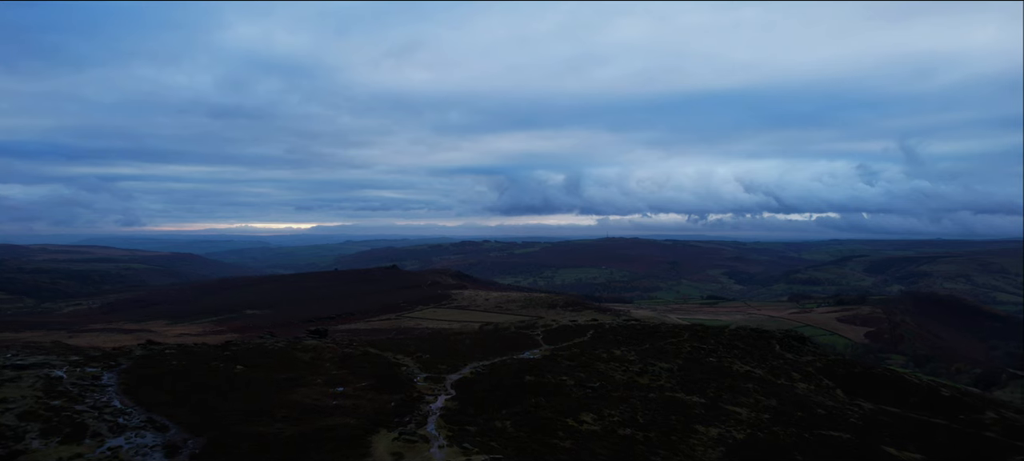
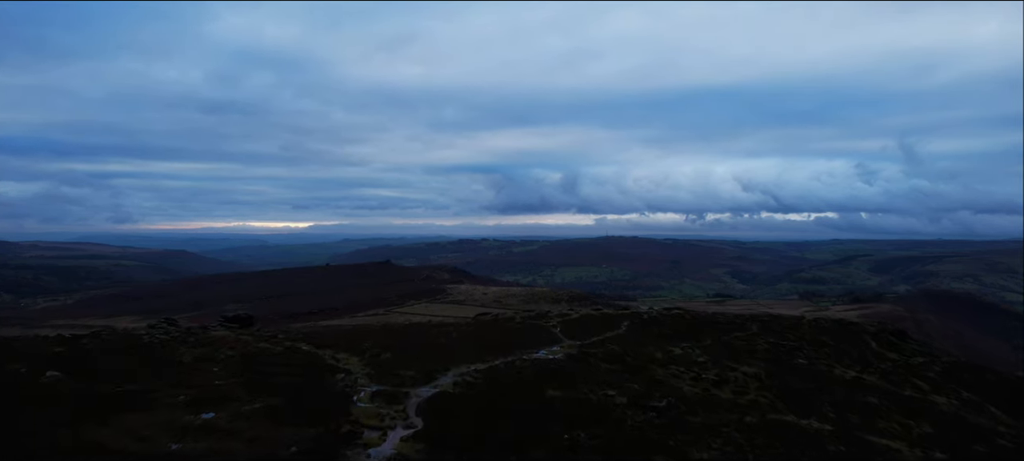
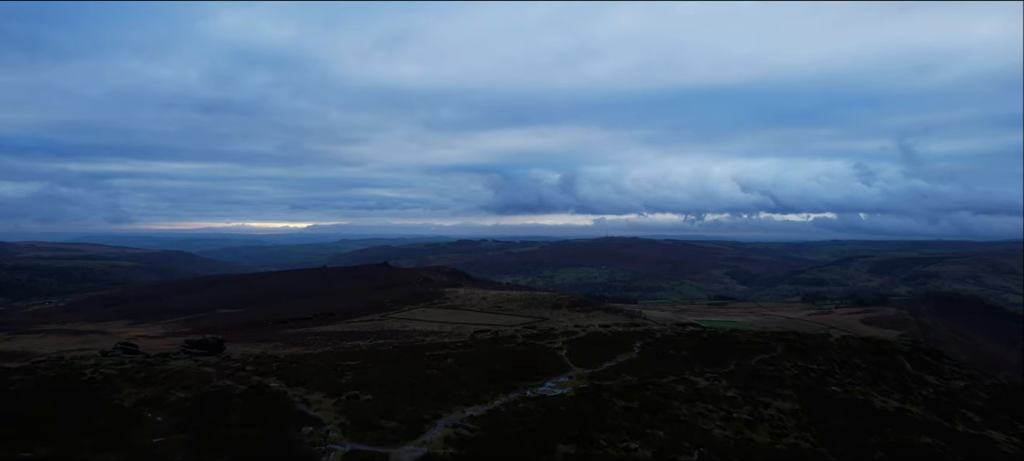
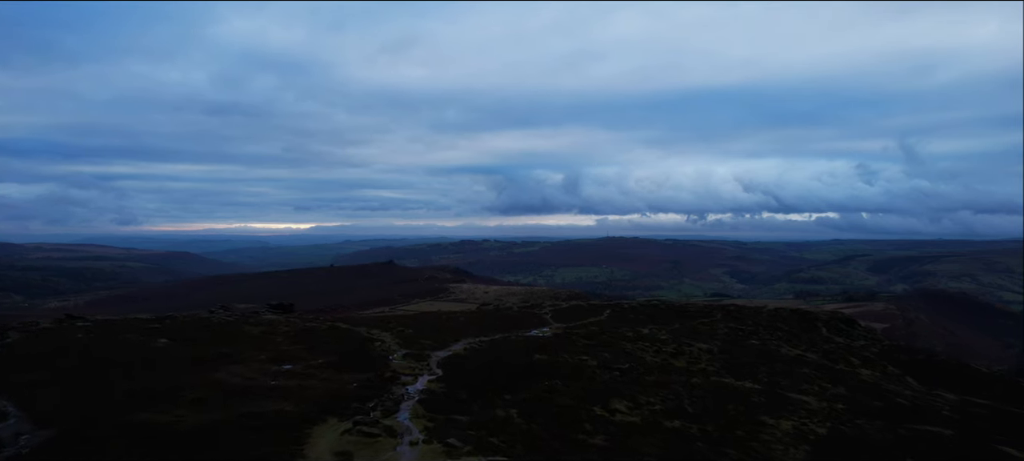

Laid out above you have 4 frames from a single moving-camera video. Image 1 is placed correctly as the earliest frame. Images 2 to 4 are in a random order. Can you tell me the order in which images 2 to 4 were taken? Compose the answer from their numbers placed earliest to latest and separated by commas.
4, 2, 3
